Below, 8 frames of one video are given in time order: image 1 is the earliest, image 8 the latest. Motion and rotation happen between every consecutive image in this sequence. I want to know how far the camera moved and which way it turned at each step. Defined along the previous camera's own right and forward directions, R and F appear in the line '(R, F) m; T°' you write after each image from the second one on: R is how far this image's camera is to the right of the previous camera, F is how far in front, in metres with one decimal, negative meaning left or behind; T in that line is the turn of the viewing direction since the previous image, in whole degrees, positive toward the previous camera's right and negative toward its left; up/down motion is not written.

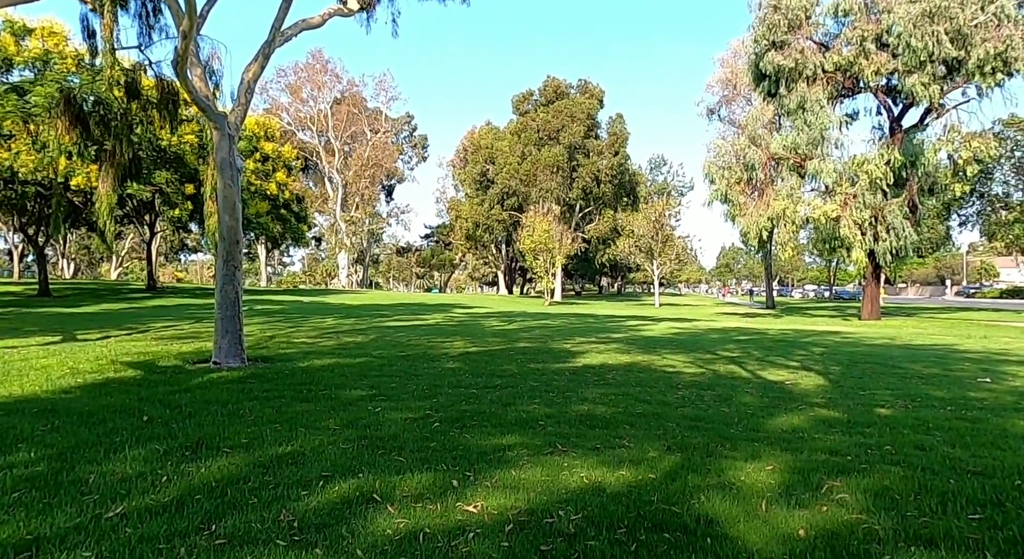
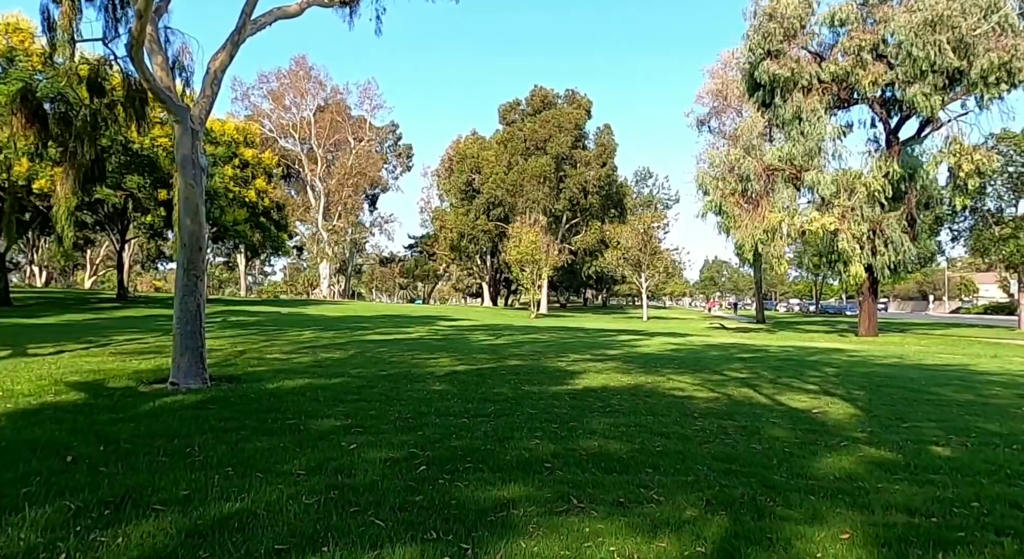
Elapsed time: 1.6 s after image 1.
(-0.2, +1.1) m; +1°
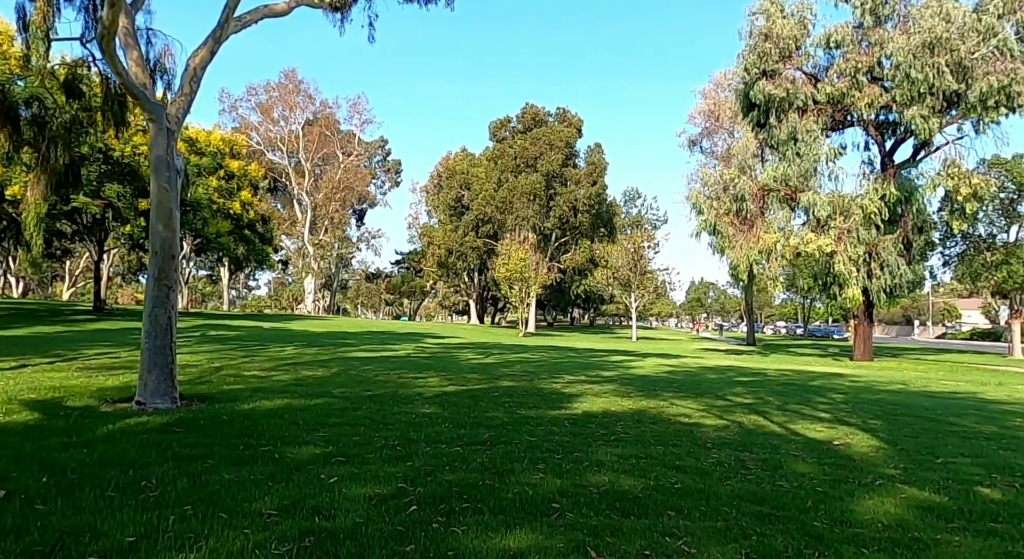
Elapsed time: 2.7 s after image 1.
(-0.2, +0.7) m; +1°
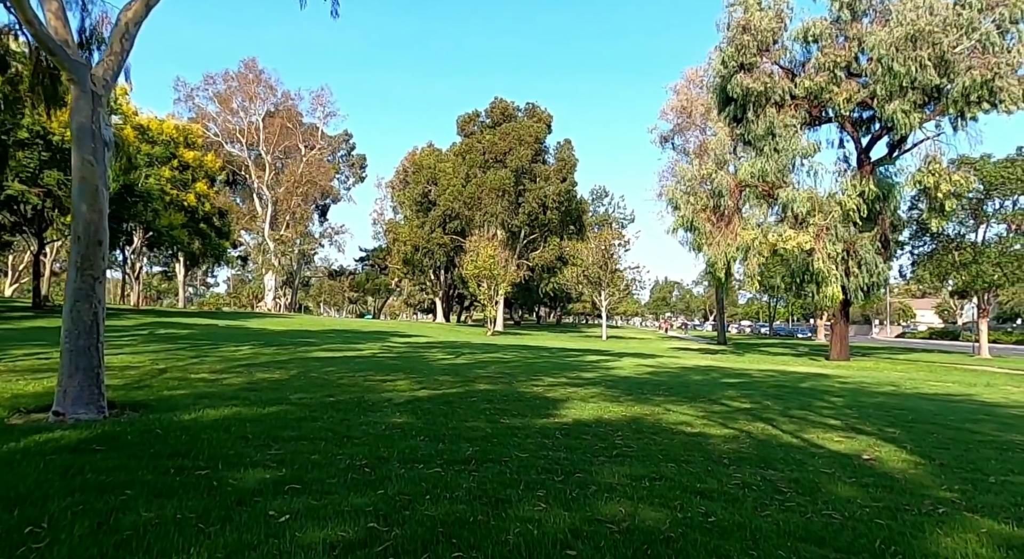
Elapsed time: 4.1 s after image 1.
(-0.3, +1.2) m; +3°
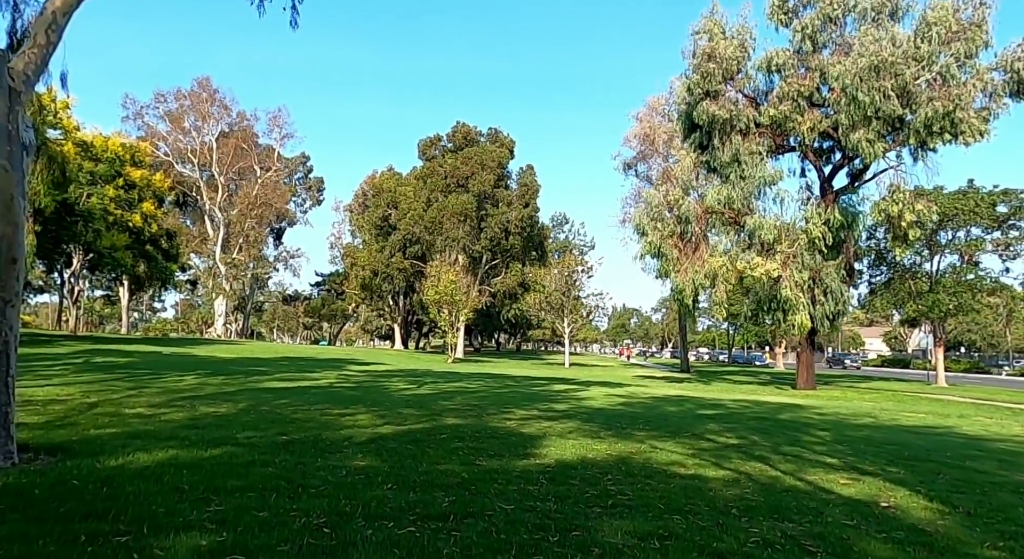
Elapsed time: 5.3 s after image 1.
(-0.2, +0.9) m; +4°
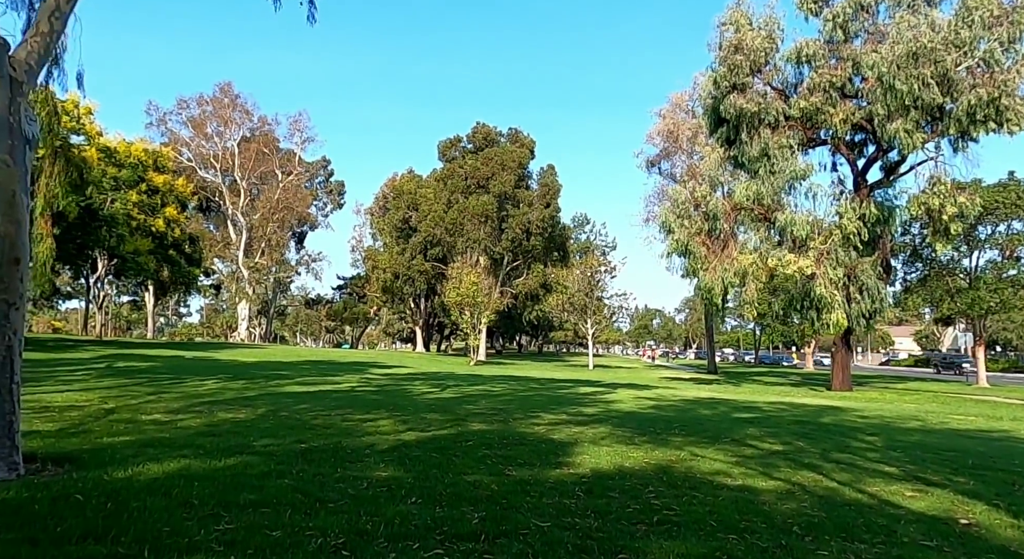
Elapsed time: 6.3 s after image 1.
(-0.1, +0.6) m; -2°
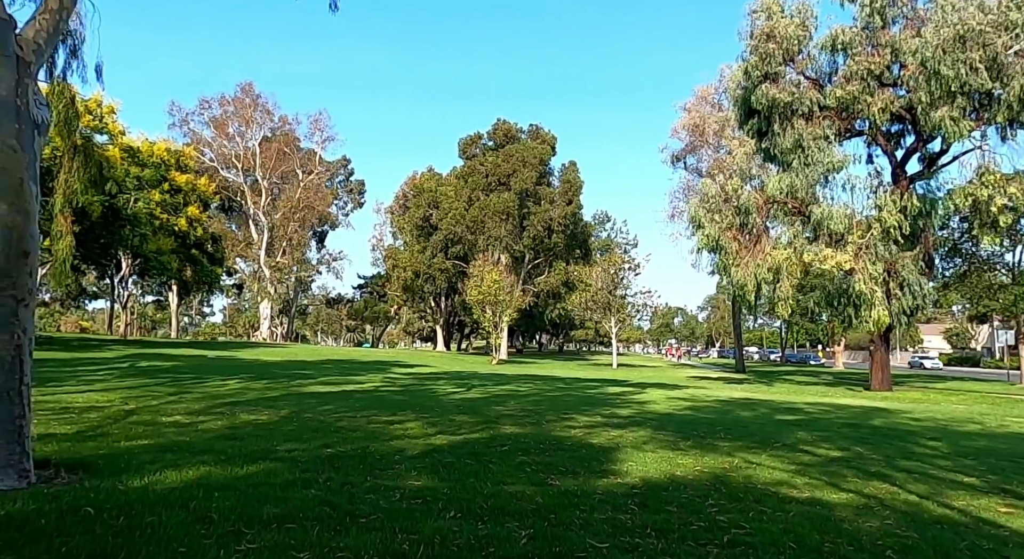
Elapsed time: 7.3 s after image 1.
(-0.3, +0.6) m; -2°
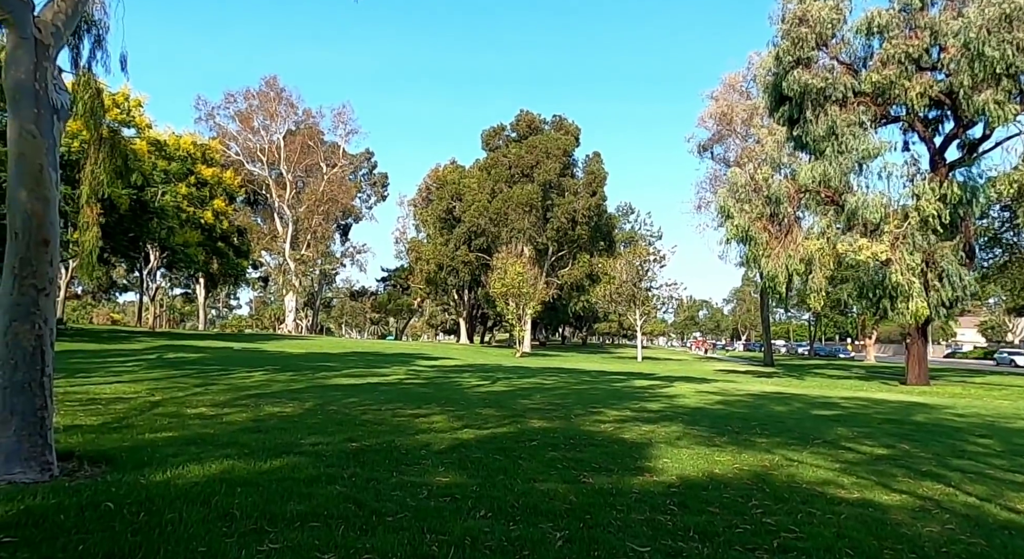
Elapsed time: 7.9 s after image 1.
(-0.1, +0.3) m; -2°
